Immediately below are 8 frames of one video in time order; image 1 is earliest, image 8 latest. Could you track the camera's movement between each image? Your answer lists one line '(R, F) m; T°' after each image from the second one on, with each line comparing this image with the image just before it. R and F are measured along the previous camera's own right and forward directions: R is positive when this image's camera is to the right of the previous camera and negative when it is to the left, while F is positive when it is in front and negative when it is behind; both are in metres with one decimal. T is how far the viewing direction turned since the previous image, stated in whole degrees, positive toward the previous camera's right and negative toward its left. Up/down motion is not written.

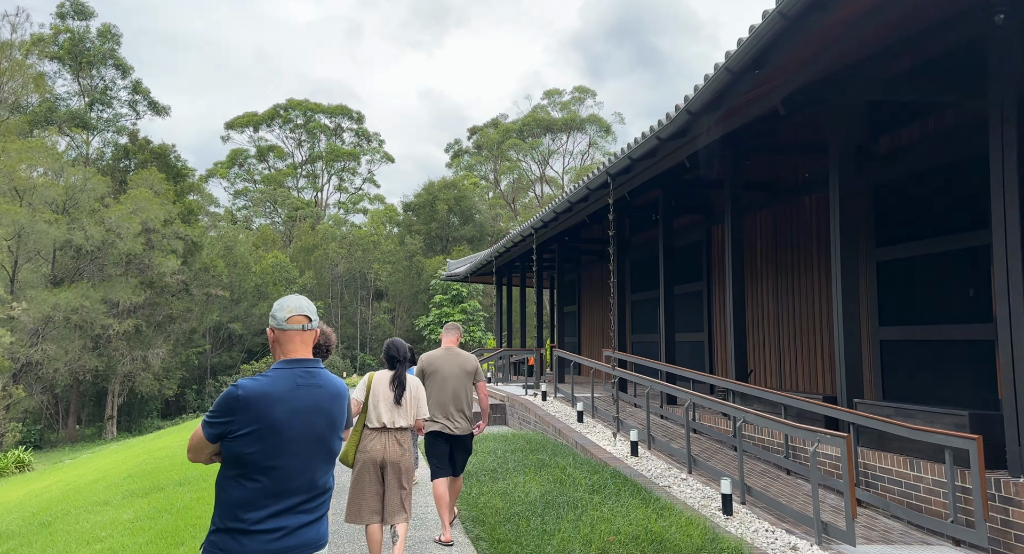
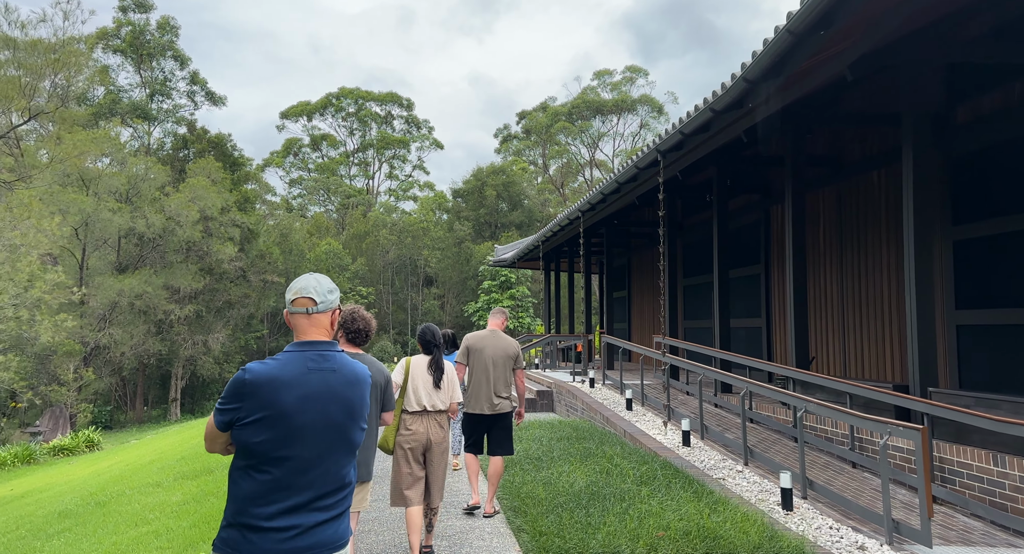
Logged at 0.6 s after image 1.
(+0.1, +0.2) m; -4°
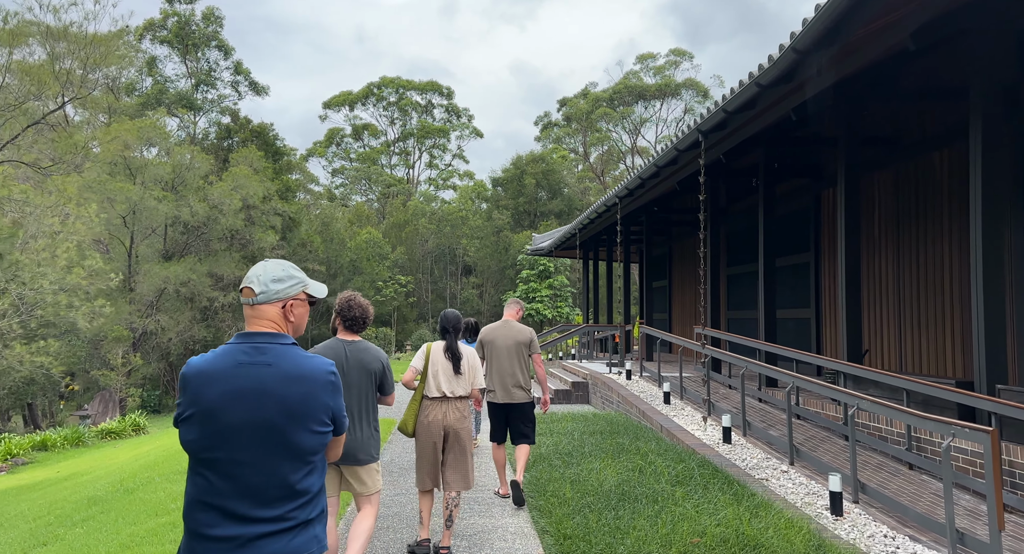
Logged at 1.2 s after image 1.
(+0.1, +0.3) m; -4°
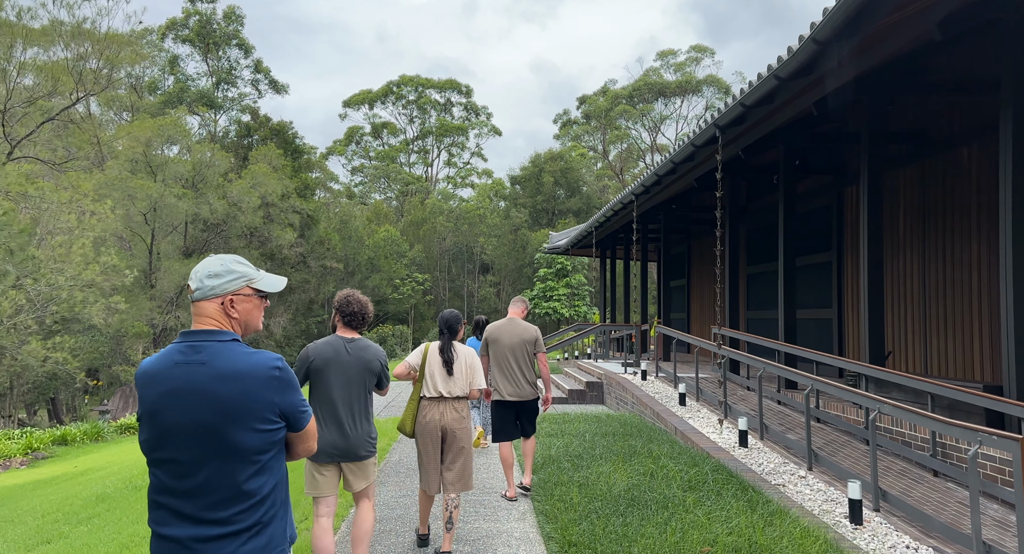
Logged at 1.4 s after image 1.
(+0.1, +0.1) m; -2°
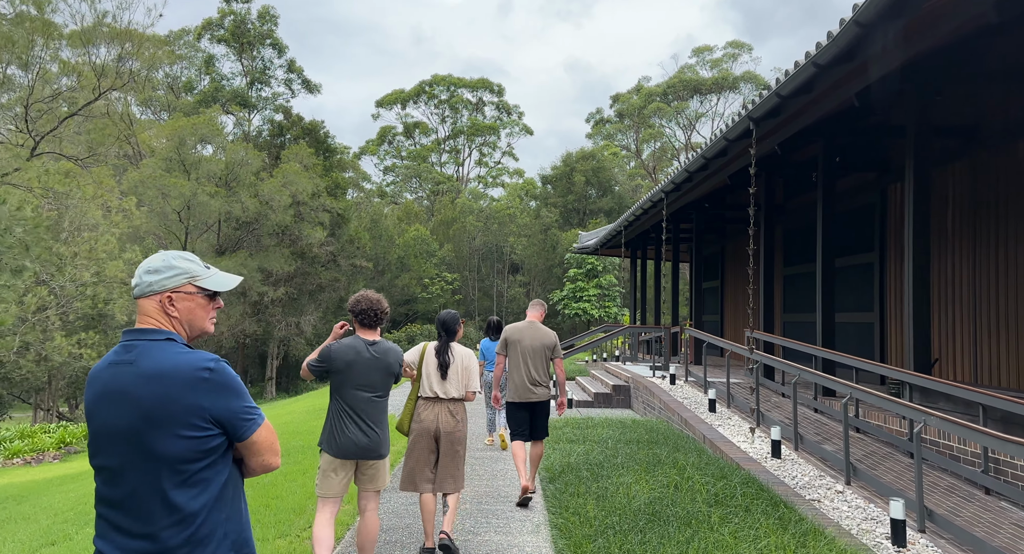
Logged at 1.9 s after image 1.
(+0.1, +0.2) m; -3°
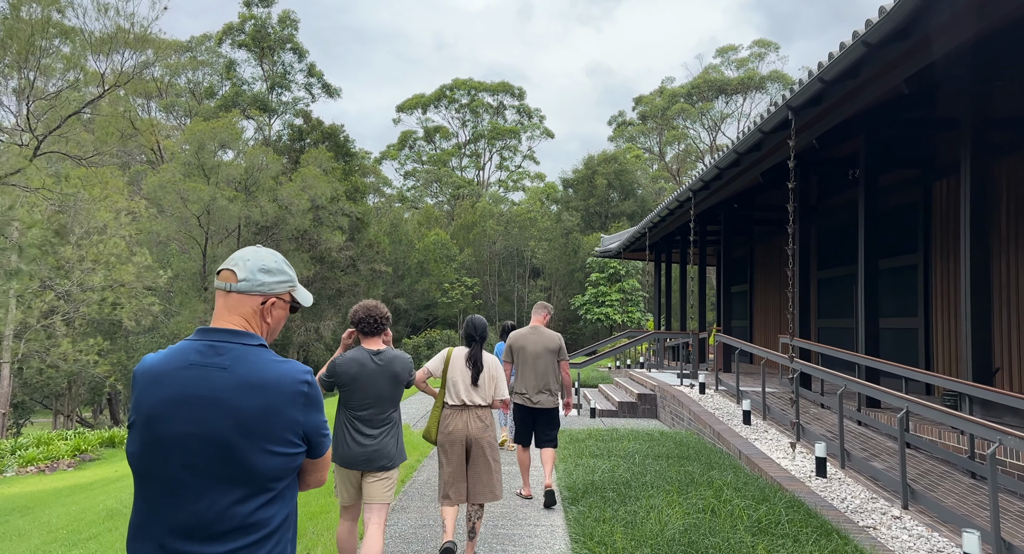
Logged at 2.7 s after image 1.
(0.0, +0.4) m; -2°
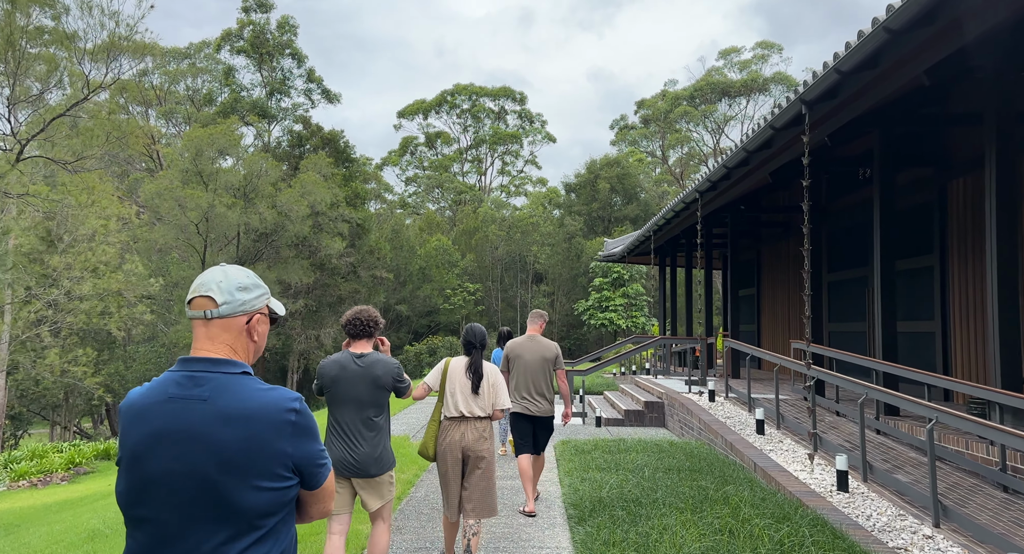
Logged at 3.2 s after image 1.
(0.0, +0.3) m; 0°
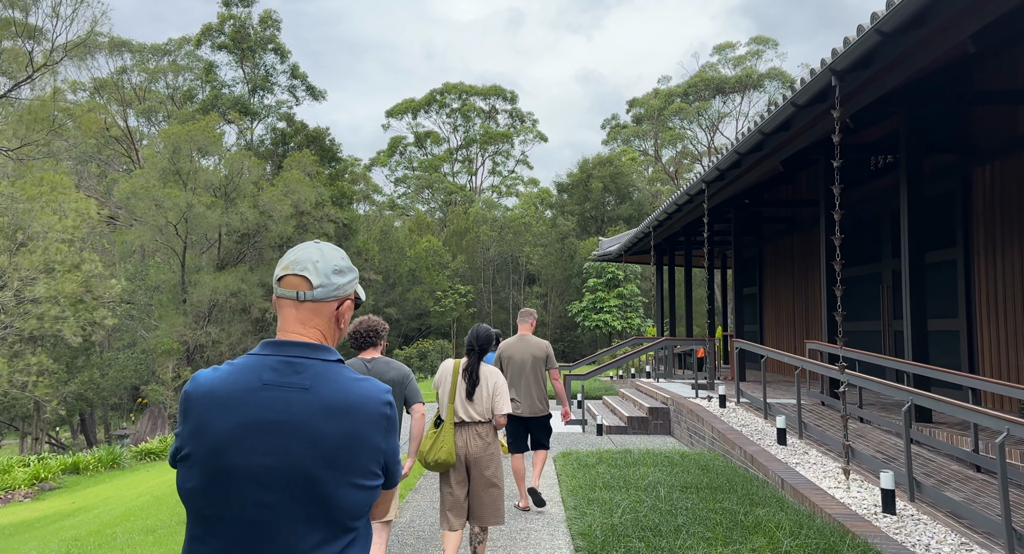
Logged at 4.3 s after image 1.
(0.0, +0.6) m; +1°
